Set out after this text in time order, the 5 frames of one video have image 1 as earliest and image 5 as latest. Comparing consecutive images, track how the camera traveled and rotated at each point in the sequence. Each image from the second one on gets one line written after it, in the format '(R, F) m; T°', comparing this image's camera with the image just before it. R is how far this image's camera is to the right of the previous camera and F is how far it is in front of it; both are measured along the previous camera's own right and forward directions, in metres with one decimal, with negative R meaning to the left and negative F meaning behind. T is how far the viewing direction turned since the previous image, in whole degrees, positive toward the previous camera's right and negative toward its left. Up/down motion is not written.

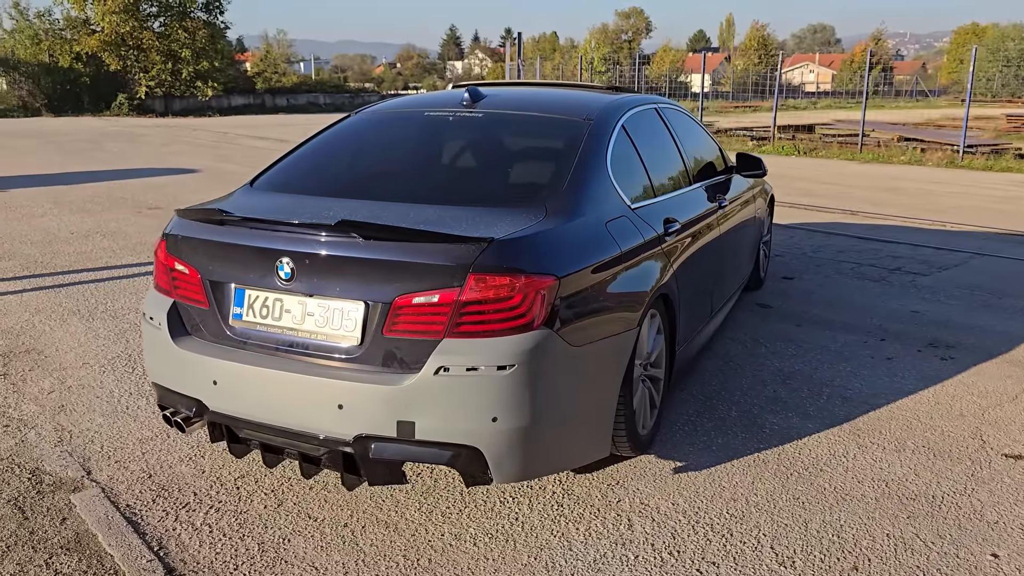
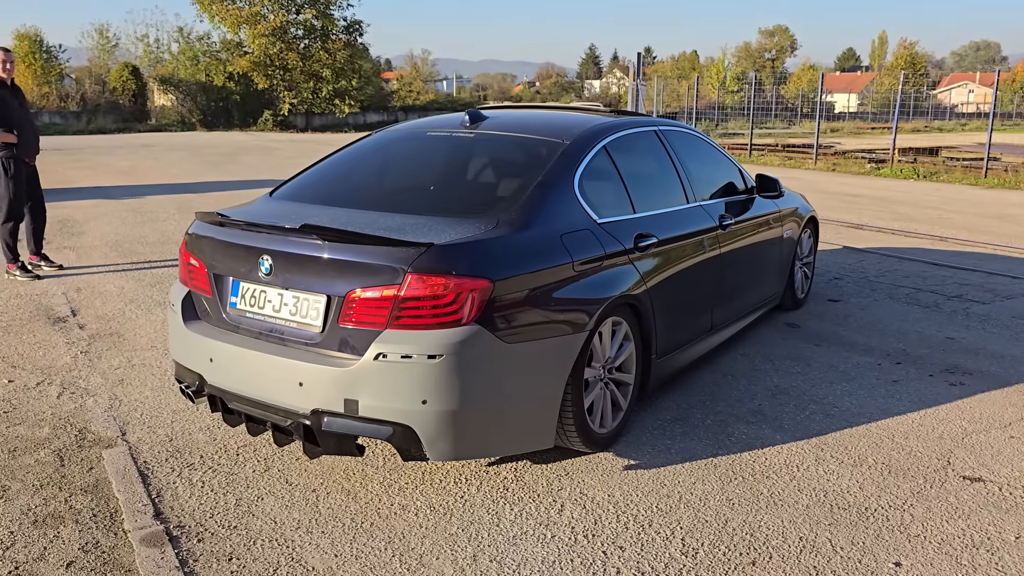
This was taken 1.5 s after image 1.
(+0.7, -0.3) m; -9°
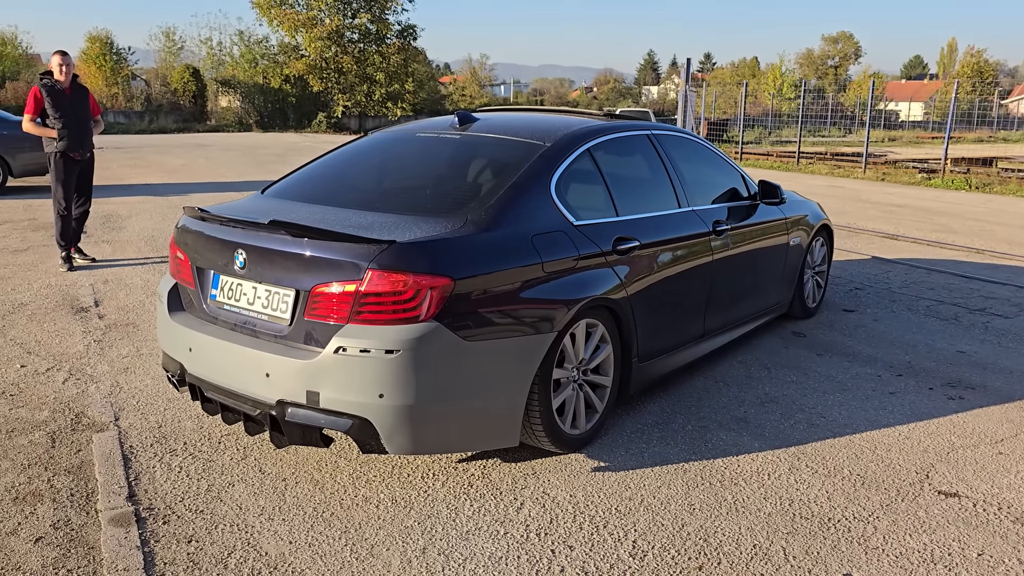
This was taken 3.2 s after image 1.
(+0.3, 0.0) m; -4°
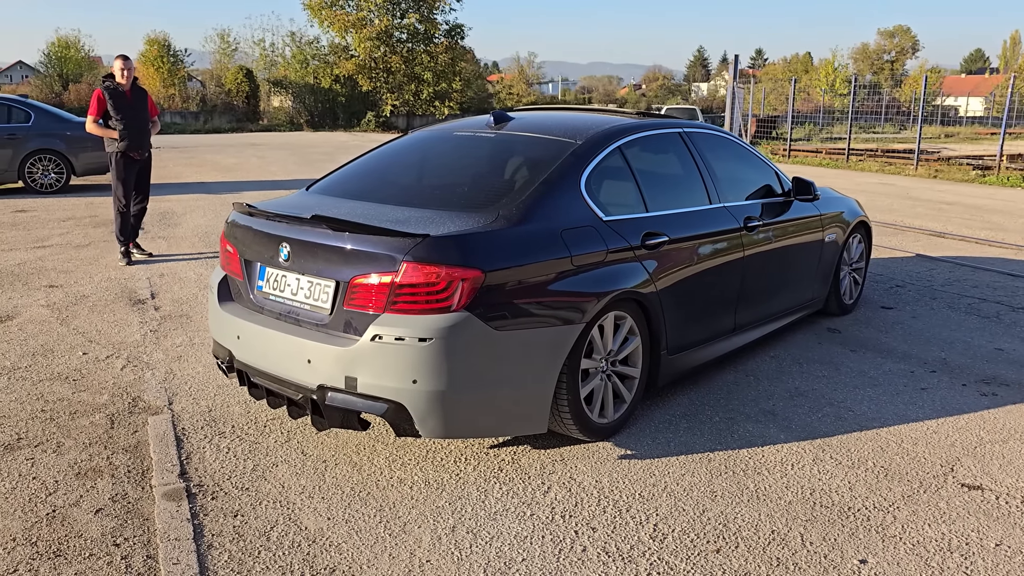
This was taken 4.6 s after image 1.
(+0.1, -0.1) m; -3°
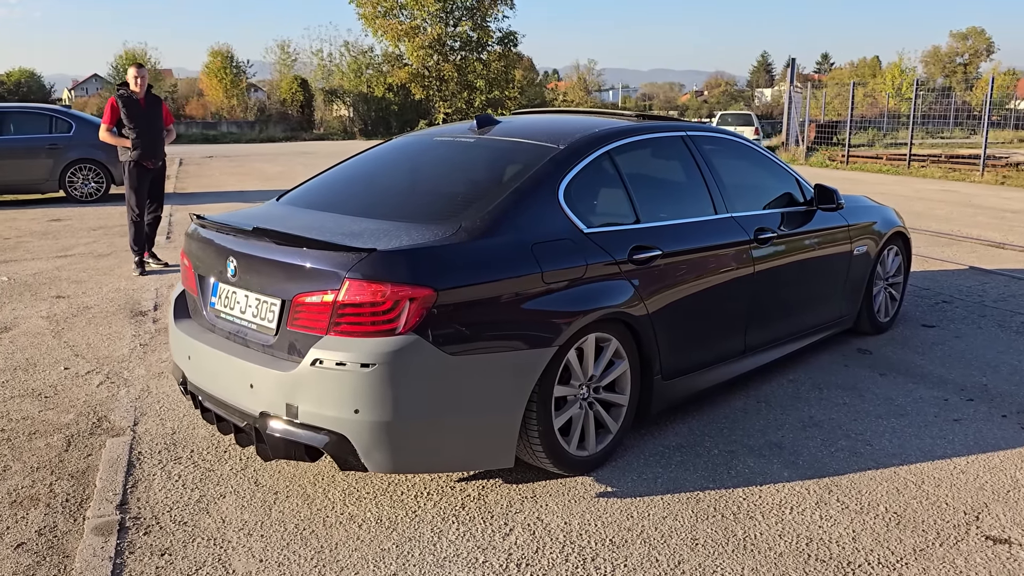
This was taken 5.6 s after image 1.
(+0.3, +0.3) m; -4°
